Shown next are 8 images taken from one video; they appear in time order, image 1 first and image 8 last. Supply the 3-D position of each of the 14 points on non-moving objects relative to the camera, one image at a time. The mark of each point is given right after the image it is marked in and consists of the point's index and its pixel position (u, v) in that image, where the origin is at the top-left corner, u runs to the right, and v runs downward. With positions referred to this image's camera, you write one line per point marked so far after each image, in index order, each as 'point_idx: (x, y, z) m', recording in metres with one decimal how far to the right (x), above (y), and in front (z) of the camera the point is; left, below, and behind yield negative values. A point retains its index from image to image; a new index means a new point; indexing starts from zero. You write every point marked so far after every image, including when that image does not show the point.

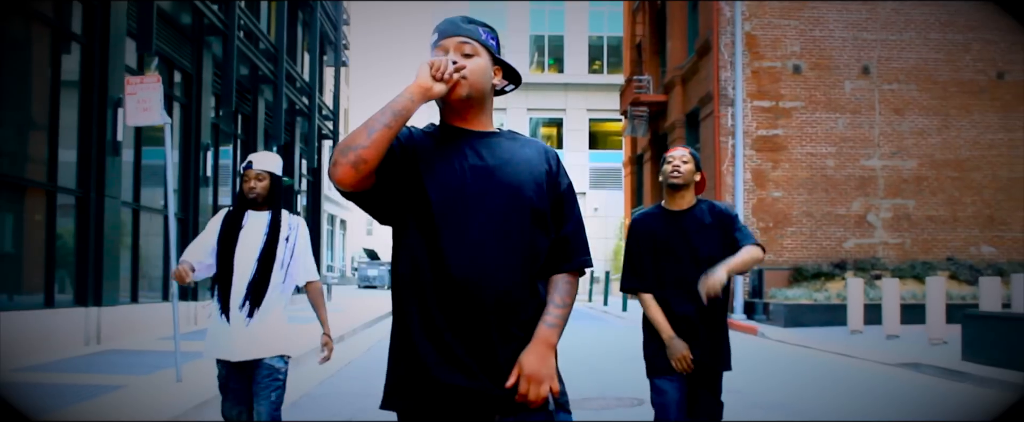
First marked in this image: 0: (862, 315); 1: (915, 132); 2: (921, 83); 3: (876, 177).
0: (+3.8, -1.1, +9.7) m
1: (+4.8, +0.9, +11.0) m
2: (+4.9, +1.5, +11.1) m
3: (+4.2, +0.4, +10.9) m
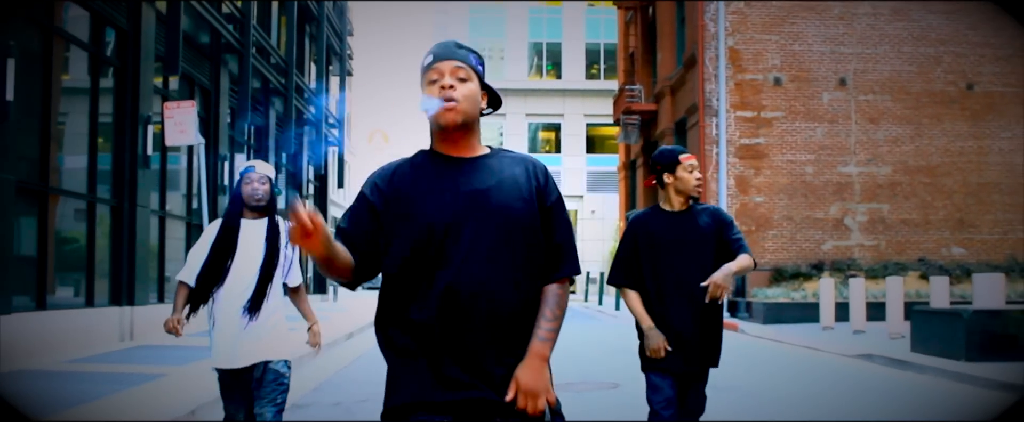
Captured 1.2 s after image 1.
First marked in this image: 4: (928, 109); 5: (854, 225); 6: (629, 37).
0: (+3.8, -1.1, +10.4) m
1: (+4.7, +0.9, +11.7) m
2: (+4.8, +1.5, +11.8) m
3: (+4.2, +0.4, +11.5) m
4: (+5.3, +1.3, +12.0) m
5: (+4.1, -0.2, +11.3) m
6: (+1.3, +2.0, +10.1) m
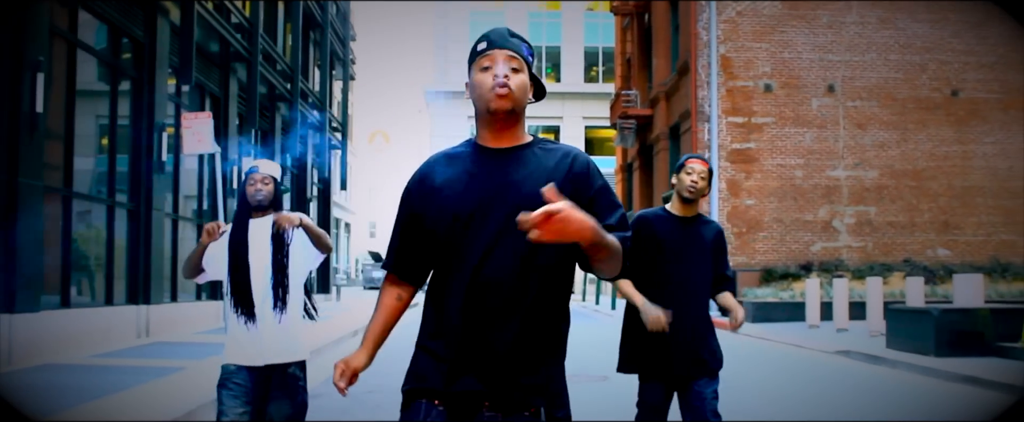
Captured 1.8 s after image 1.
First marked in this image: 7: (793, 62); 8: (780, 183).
0: (+3.7, -1.2, +10.7) m
1: (+4.7, +0.9, +12.0) m
2: (+4.8, +1.4, +12.2) m
3: (+4.2, +0.3, +11.9) m
4: (+5.3, +1.3, +12.3) m
5: (+4.1, -0.2, +11.7) m
6: (+1.3, +1.9, +10.4) m
7: (+4.0, +2.1, +13.3) m
8: (+3.6, +0.4, +12.5) m
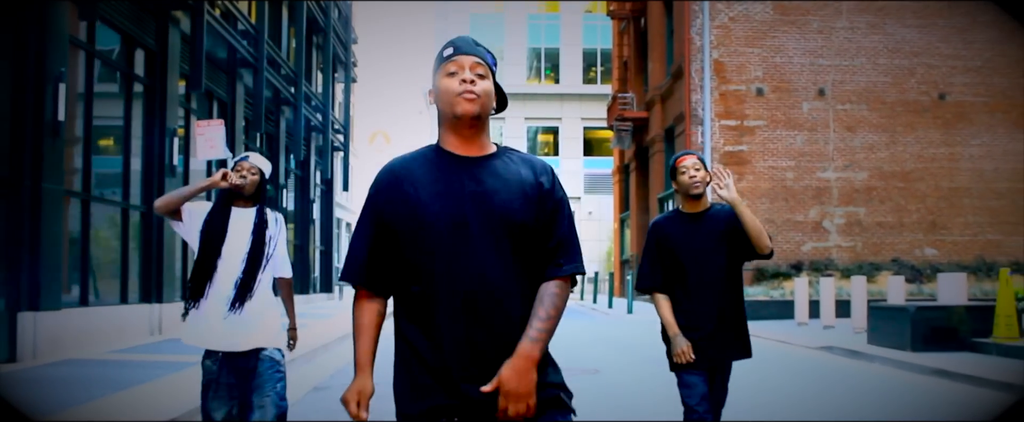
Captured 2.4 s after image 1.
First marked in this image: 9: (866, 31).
0: (+3.7, -1.2, +11.0) m
1: (+4.7, +0.9, +12.3) m
2: (+4.8, +1.4, +12.5) m
3: (+4.2, +0.3, +12.2) m
4: (+5.3, +1.3, +12.7) m
5: (+4.1, -0.2, +12.0) m
6: (+1.3, +1.9, +10.7) m
7: (+4.0, +2.1, +13.6) m
8: (+3.6, +0.4, +12.8) m
9: (+5.0, +2.5, +13.0) m
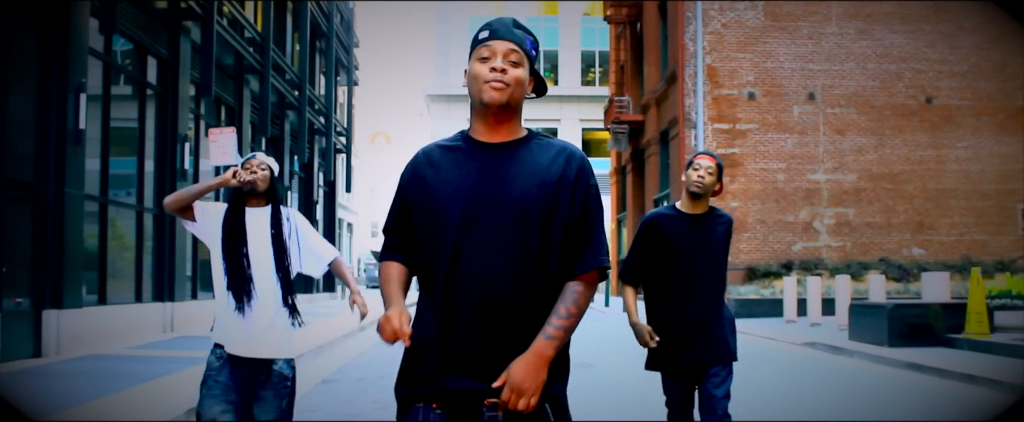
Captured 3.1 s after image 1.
0: (+3.7, -1.2, +11.4) m
1: (+4.7, +0.8, +12.7) m
2: (+4.8, +1.4, +12.8) m
3: (+4.1, +0.3, +12.5) m
4: (+5.3, +1.3, +13.0) m
5: (+4.1, -0.2, +12.3) m
6: (+1.3, +1.9, +11.1) m
7: (+3.9, +2.1, +14.0) m
8: (+3.6, +0.4, +13.2) m
9: (+4.9, +2.5, +13.3) m
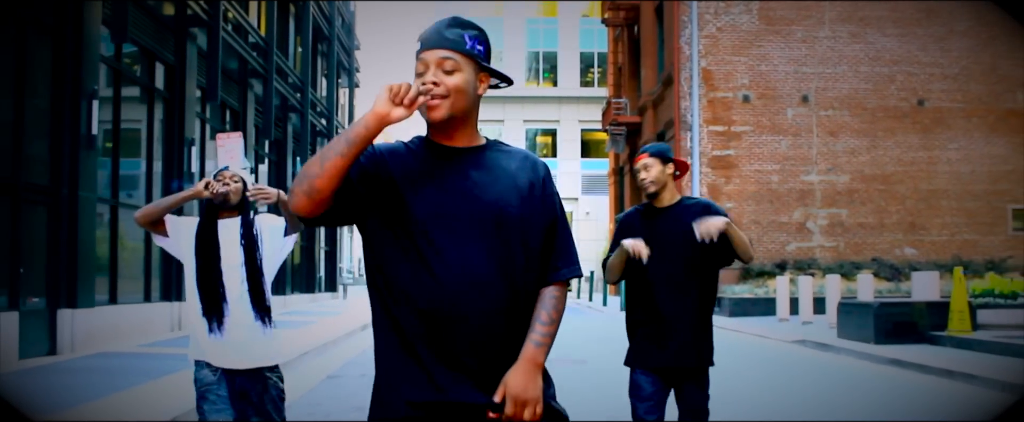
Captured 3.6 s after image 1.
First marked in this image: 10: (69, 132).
0: (+3.7, -1.2, +11.6) m
1: (+4.7, +0.8, +12.9) m
2: (+4.8, +1.4, +13.0) m
3: (+4.1, +0.3, +12.7) m
4: (+5.2, +1.2, +13.2) m
5: (+4.1, -0.2, +12.5) m
6: (+1.3, +1.9, +11.3) m
7: (+3.9, +2.1, +14.2) m
8: (+3.6, +0.4, +13.4) m
9: (+4.9, +2.5, +13.6) m
10: (-4.1, +0.7, +8.6) m
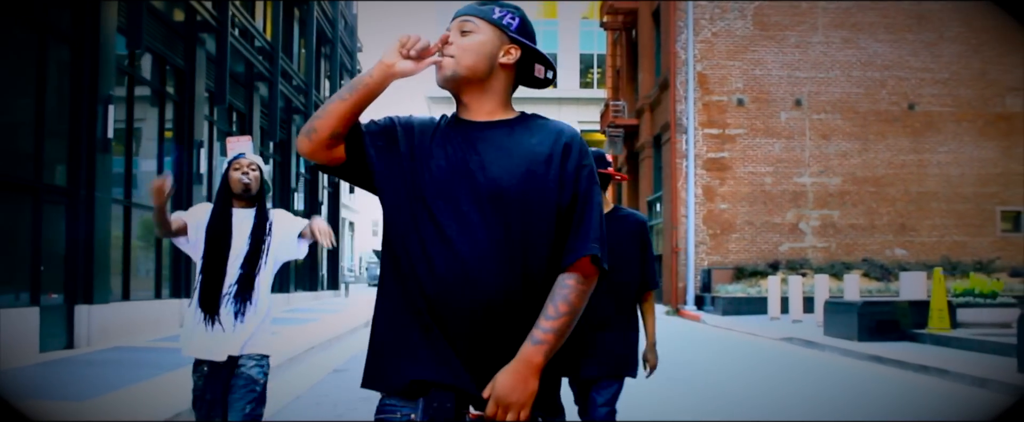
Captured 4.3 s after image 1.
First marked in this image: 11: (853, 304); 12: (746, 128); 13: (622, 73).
0: (+3.7, -1.2, +11.9) m
1: (+4.6, +0.8, +13.2) m
2: (+4.8, +1.4, +13.3) m
3: (+4.1, +0.3, +13.0) m
4: (+5.2, +1.2, +13.5) m
5: (+4.1, -0.2, +12.8) m
6: (+1.2, +1.9, +11.6) m
7: (+3.9, +2.1, +14.5) m
8: (+3.6, +0.3, +13.7) m
9: (+4.9, +2.5, +13.8) m
10: (-4.1, +0.7, +8.8) m
11: (+3.7, -1.0, +10.1) m
12: (+3.6, +1.3, +14.1) m
13: (+1.3, +1.7, +11.6) m
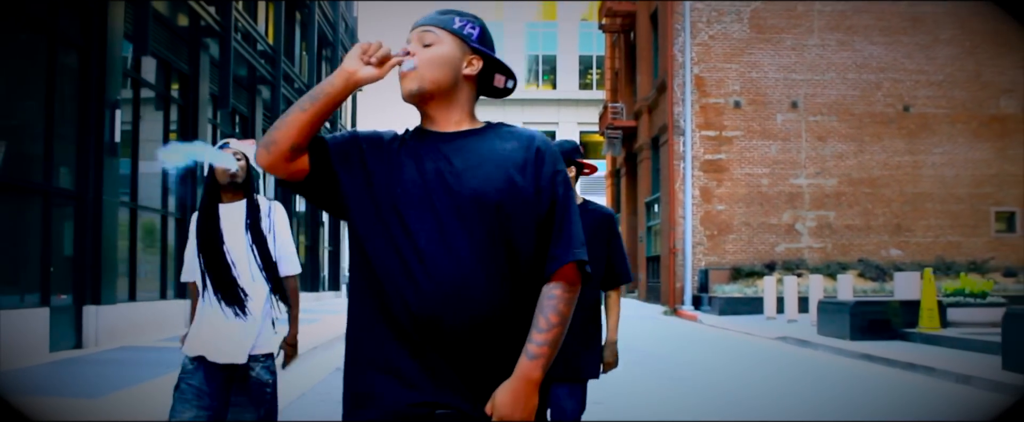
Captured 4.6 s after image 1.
0: (+3.7, -1.2, +12.0) m
1: (+4.6, +0.8, +13.3) m
2: (+4.8, +1.4, +13.4) m
3: (+4.1, +0.3, +13.1) m
4: (+5.2, +1.2, +13.6) m
5: (+4.1, -0.3, +13.0) m
6: (+1.2, +1.9, +11.7) m
7: (+3.9, +2.1, +14.6) m
8: (+3.5, +0.3, +13.8) m
9: (+4.9, +2.5, +14.0) m
10: (-4.1, +0.7, +9.0) m
11: (+3.7, -1.0, +10.3) m
12: (+3.6, +1.3, +14.3) m
13: (+1.3, +1.6, +11.8) m
